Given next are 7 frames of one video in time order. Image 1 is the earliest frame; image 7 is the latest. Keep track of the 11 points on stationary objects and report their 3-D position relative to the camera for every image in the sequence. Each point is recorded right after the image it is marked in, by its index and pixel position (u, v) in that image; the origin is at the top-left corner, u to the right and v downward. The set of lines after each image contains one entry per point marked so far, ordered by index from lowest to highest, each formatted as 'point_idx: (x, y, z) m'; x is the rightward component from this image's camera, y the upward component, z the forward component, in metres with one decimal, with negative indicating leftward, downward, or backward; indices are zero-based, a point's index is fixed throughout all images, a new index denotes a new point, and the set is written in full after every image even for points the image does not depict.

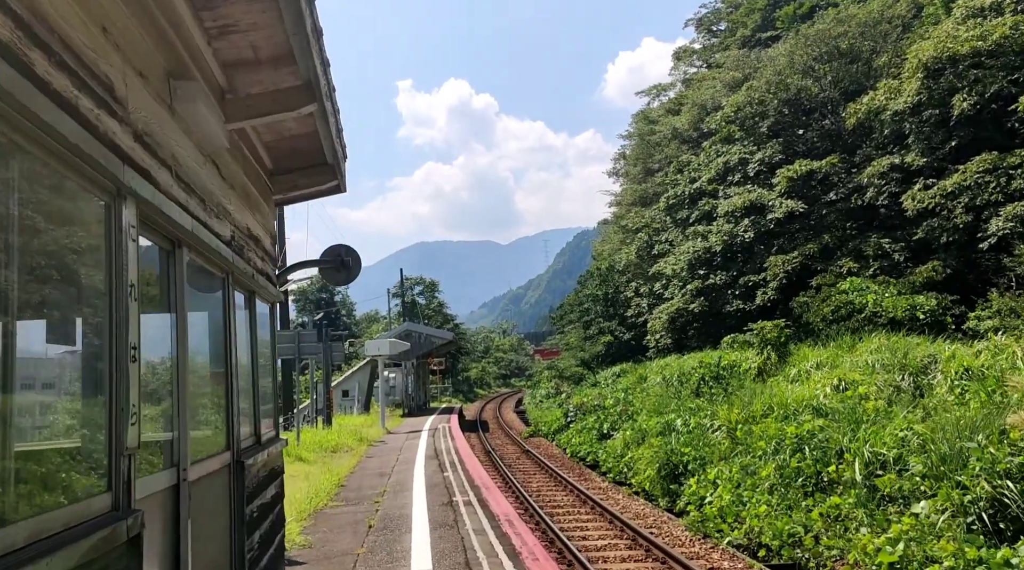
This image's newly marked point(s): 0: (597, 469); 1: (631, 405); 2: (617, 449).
0: (+1.3, -2.9, +14.5) m
1: (+2.2, -2.2, +17.5) m
2: (+1.5, -2.5, +13.8) m
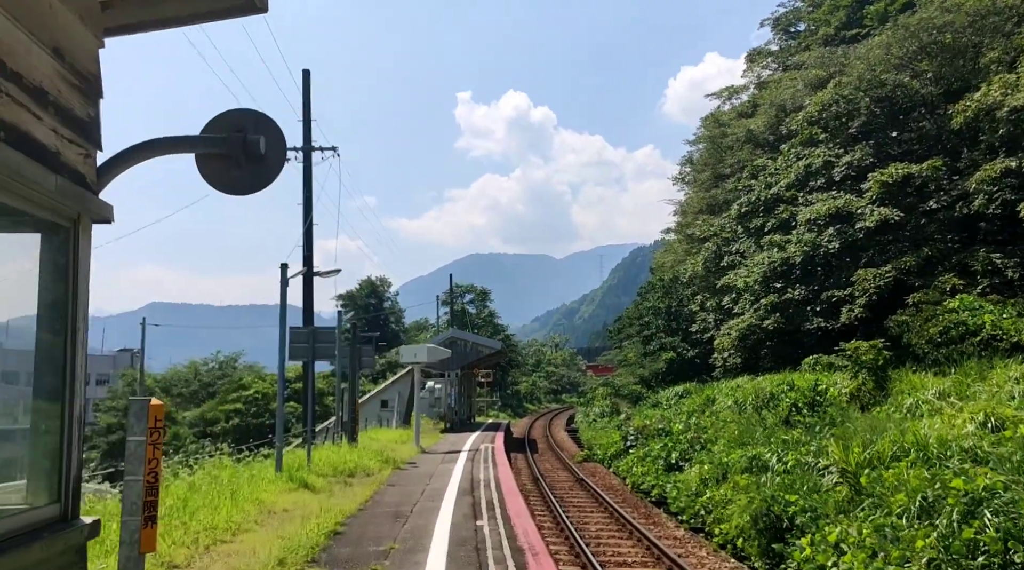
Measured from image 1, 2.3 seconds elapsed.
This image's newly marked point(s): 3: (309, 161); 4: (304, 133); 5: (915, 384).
0: (+2.0, -2.9, +12.2) m
1: (+3.1, -2.4, +15.1) m
2: (+2.2, -2.5, +11.5) m
3: (-3.1, +1.9, +14.3) m
4: (-3.3, +2.4, +14.8) m
5: (+5.7, -1.4, +13.2) m
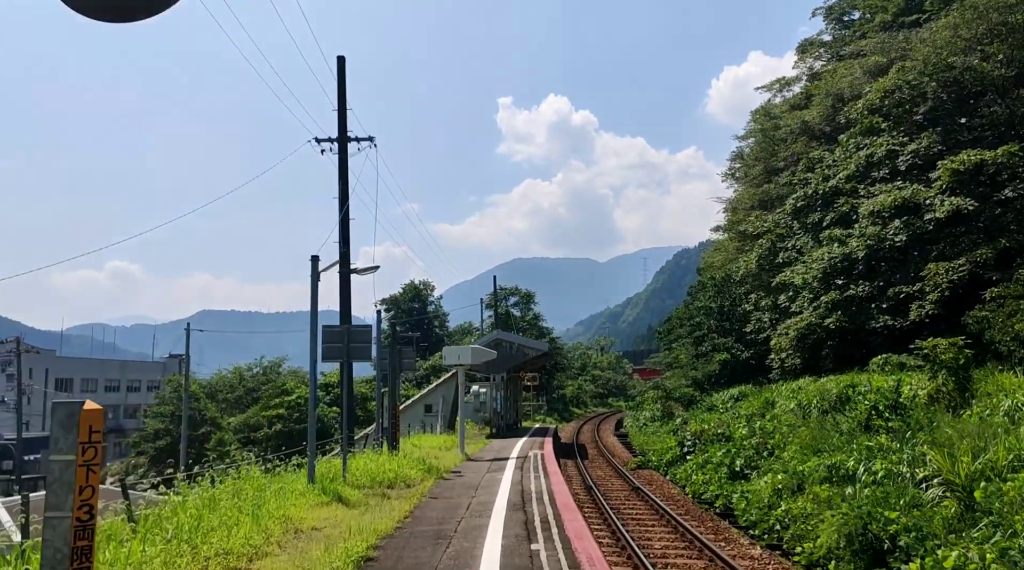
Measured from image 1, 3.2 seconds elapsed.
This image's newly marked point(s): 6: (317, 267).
0: (+2.6, -2.8, +11.2) m
1: (+3.9, -2.3, +14.0) m
2: (+2.8, -2.4, +10.4) m
3: (-2.4, +1.9, +13.5) m
4: (-2.6, +2.5, +14.0) m
5: (+6.4, -1.3, +12.0) m
6: (-1.9, +0.2, +8.9) m
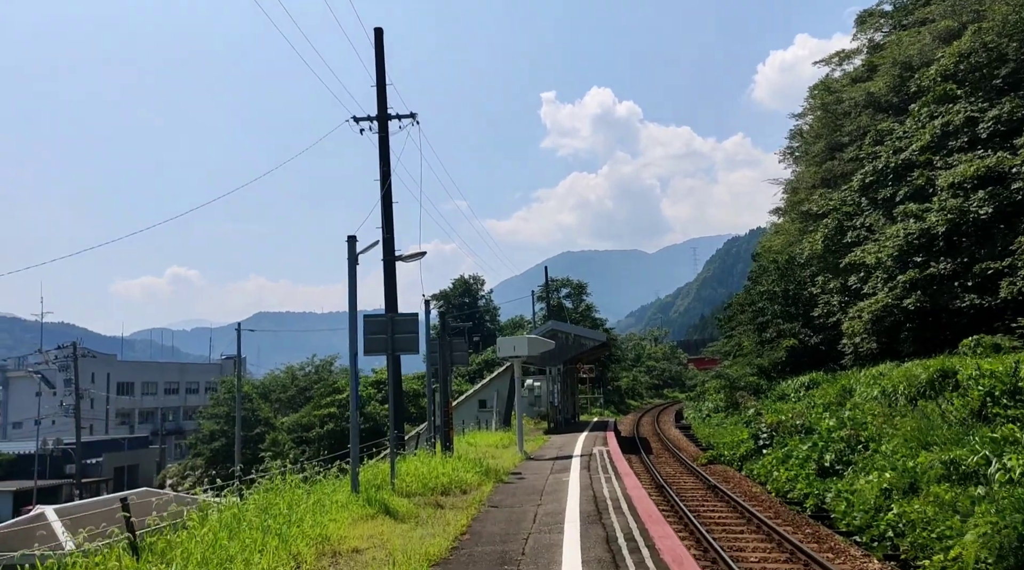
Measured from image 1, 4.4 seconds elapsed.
0: (+3.4, -2.5, +9.9) m
1: (+4.7, -1.9, +12.7) m
2: (+3.5, -2.1, +9.1) m
3: (-1.7, +2.1, +12.5) m
4: (-1.9, +2.6, +13.0) m
5: (+7.1, -0.9, +10.5) m
6: (-1.3, +0.3, +7.8) m
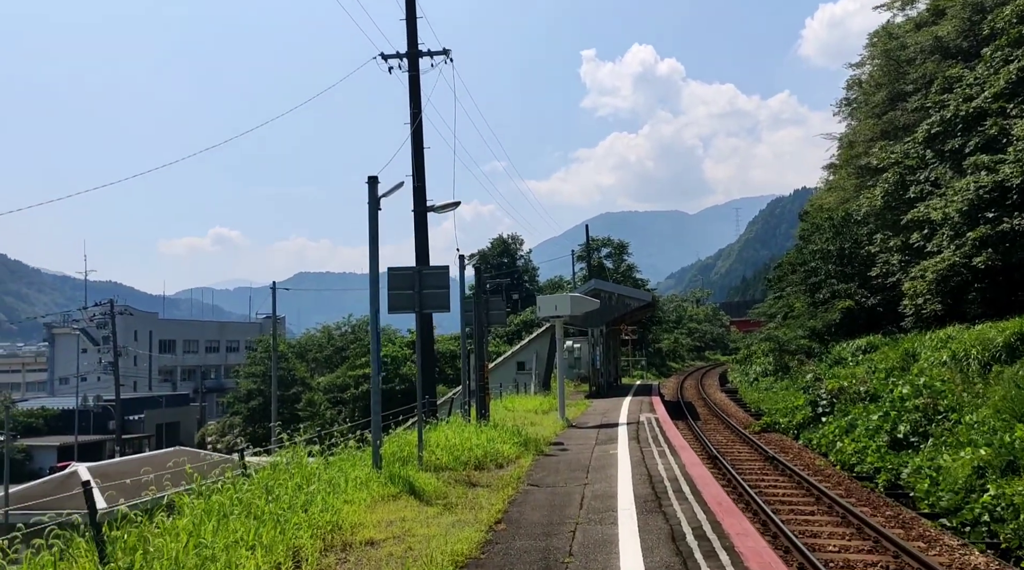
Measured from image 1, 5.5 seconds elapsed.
0: (+3.8, -2.1, +8.8) m
1: (+5.3, -1.4, +11.6) m
2: (+3.8, -1.7, +8.1) m
3: (-1.2, +2.7, +11.5) m
4: (-1.3, +3.2, +12.0) m
5: (+7.5, -0.4, +9.2) m
6: (-1.0, +0.7, +6.8) m
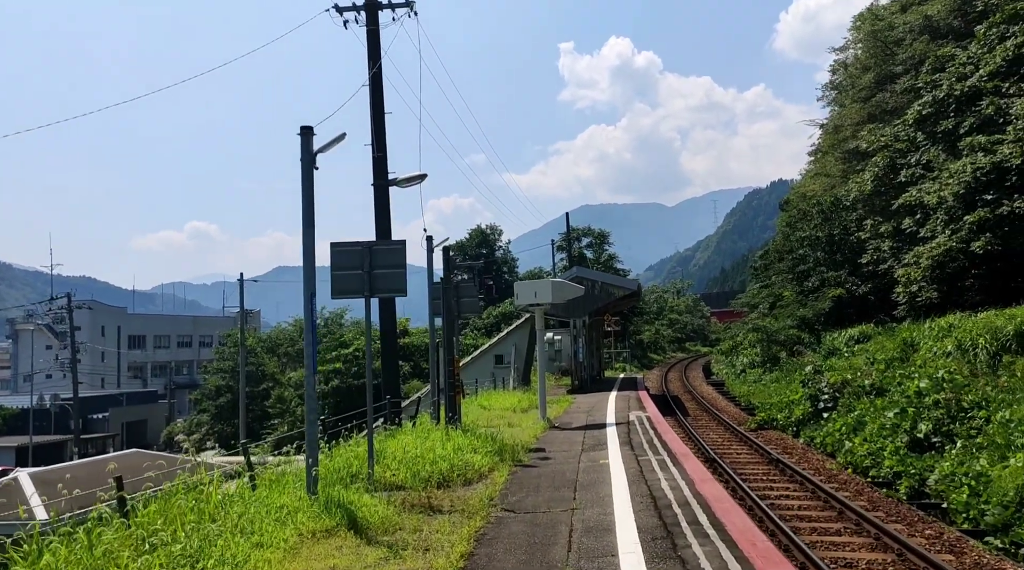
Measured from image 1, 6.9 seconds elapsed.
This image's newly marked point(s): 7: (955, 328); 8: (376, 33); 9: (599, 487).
0: (+3.5, -1.9, +7.6) m
1: (+5.0, -1.2, +10.4) m
2: (+3.6, -1.5, +6.9) m
3: (-1.5, +2.8, +10.1) m
4: (-1.6, +3.4, +10.6) m
5: (+7.3, -0.2, +8.1) m
6: (-1.2, +0.8, +5.5) m
7: (+7.8, -0.8, +16.3) m
8: (-1.4, +2.7, +10.0) m
9: (+0.7, -1.6, +8.2) m
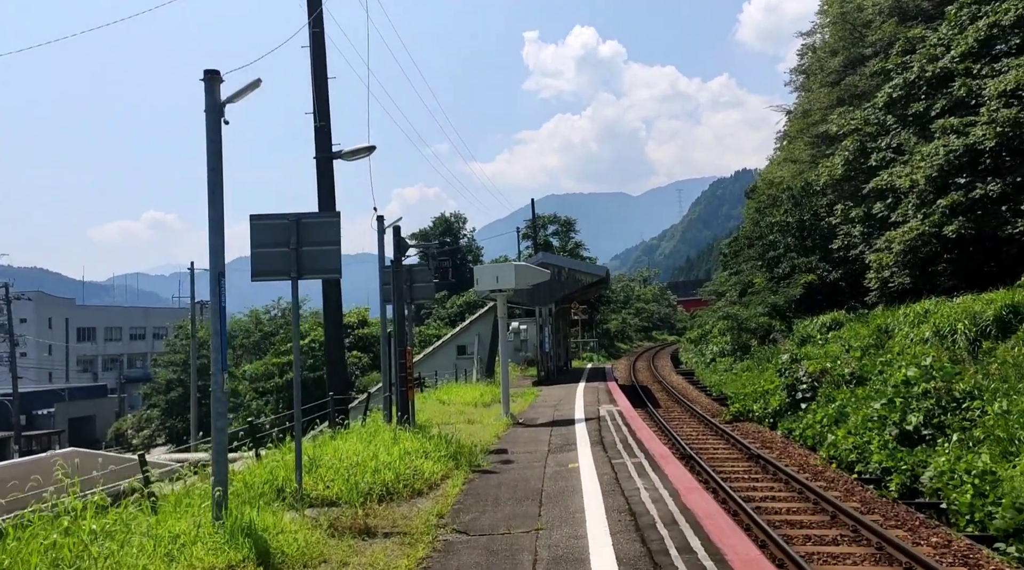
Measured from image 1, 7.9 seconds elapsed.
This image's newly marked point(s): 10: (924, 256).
0: (+3.2, -1.7, +6.9) m
1: (+4.6, -1.0, +9.7) m
2: (+3.4, -1.4, +6.1) m
3: (-1.9, +3.0, +9.1) m
4: (-2.1, +3.5, +9.6) m
5: (+6.9, 0.0, +7.5) m
6: (-1.4, +0.9, +4.6) m
7: (+7.1, -0.5, +15.7) m
8: (-1.9, +2.8, +9.0) m
9: (+0.4, -1.5, +7.4) m
10: (+8.8, +0.6, +19.7) m
